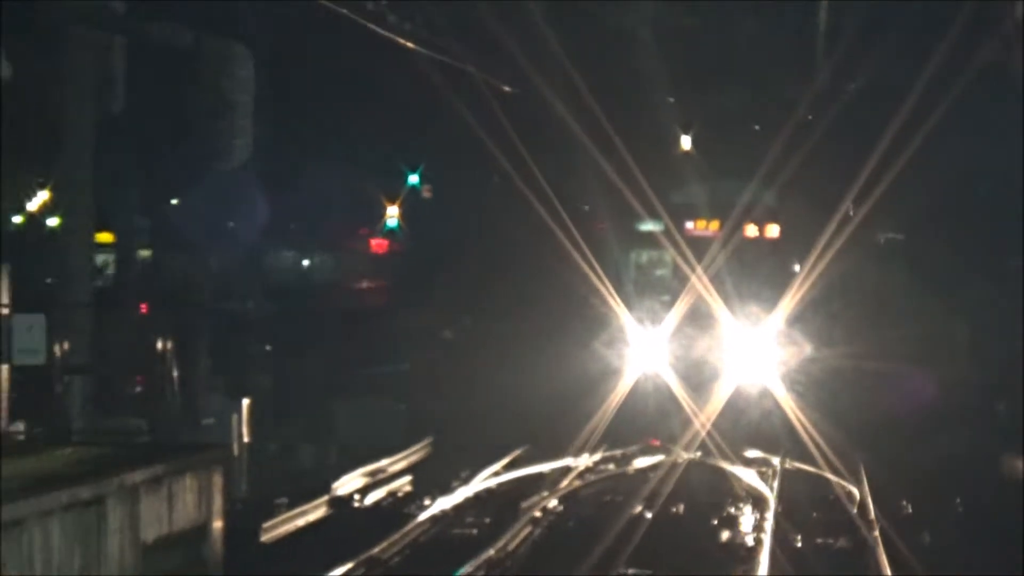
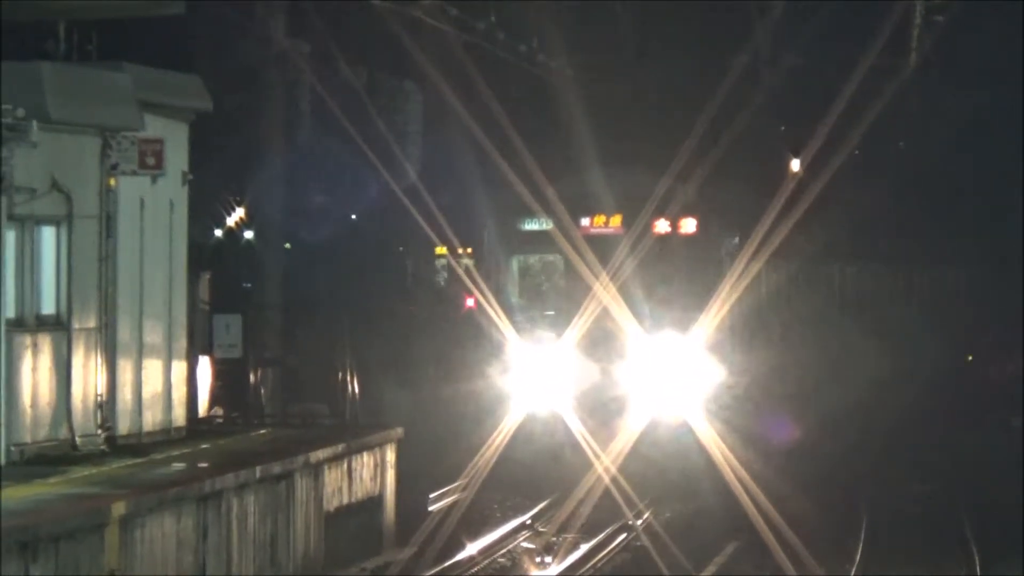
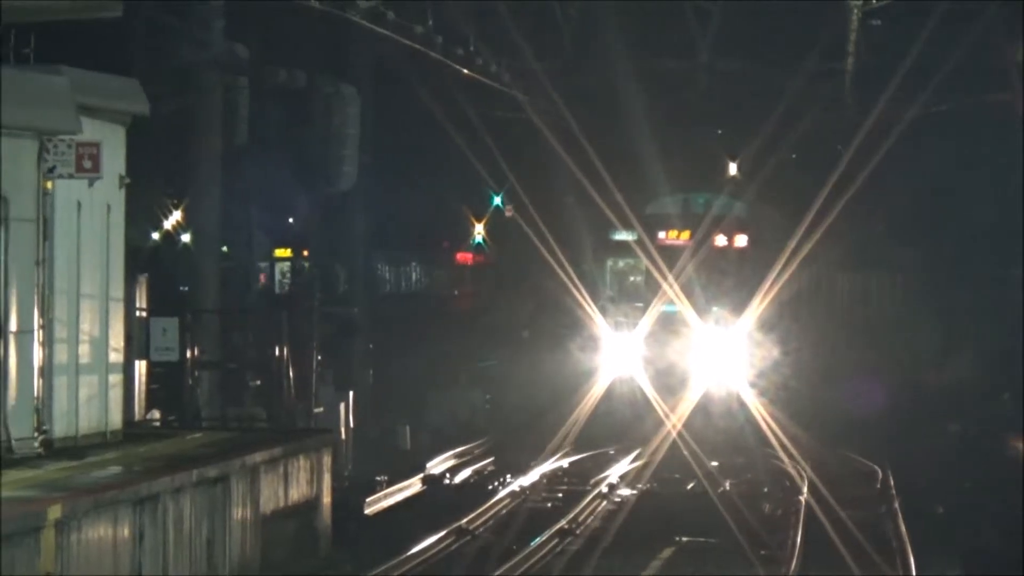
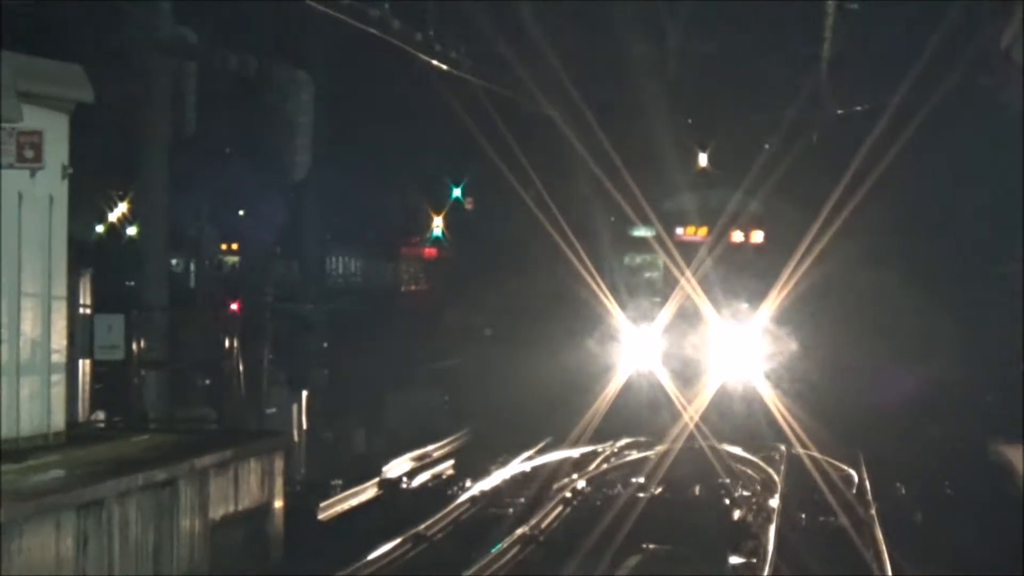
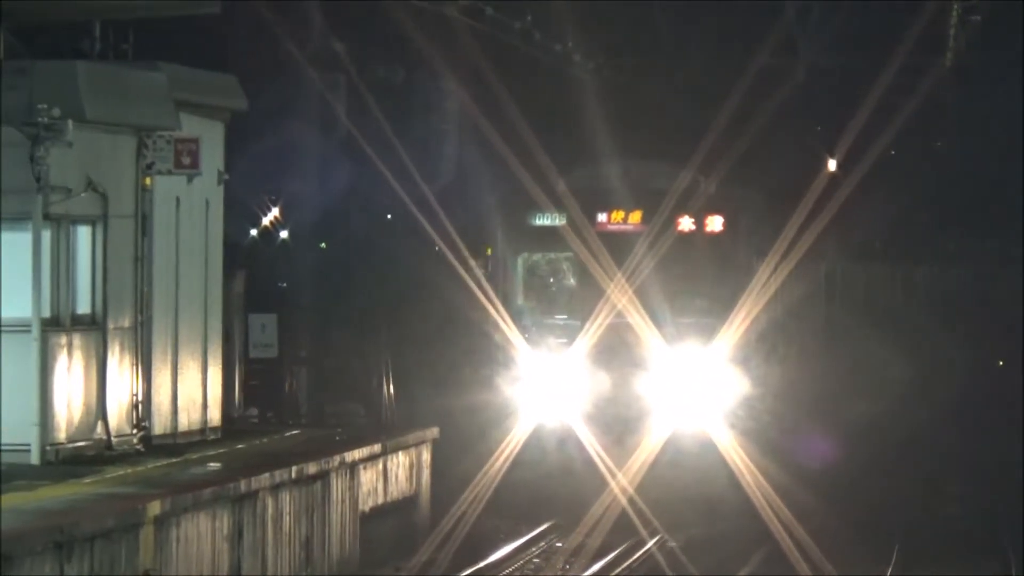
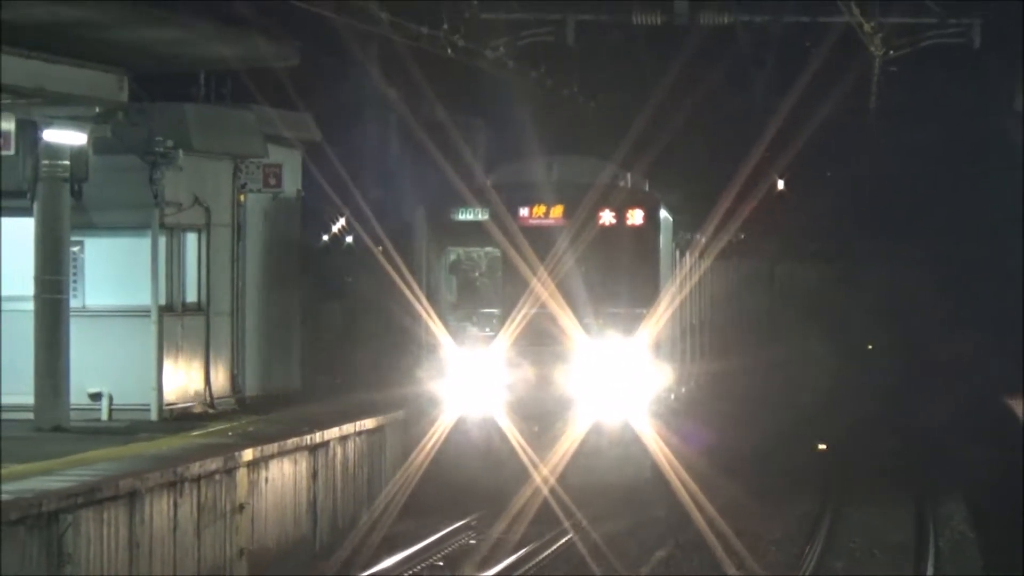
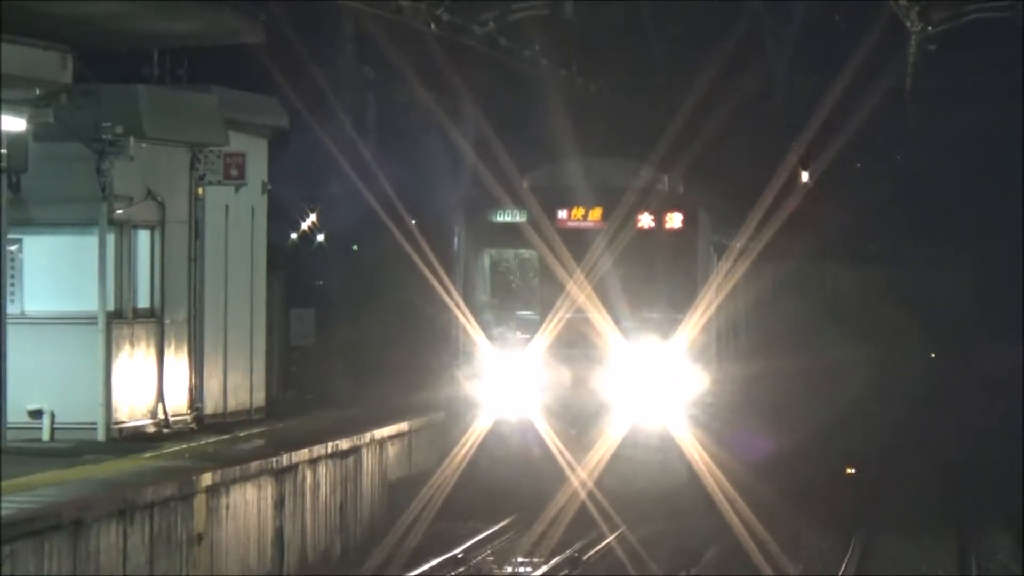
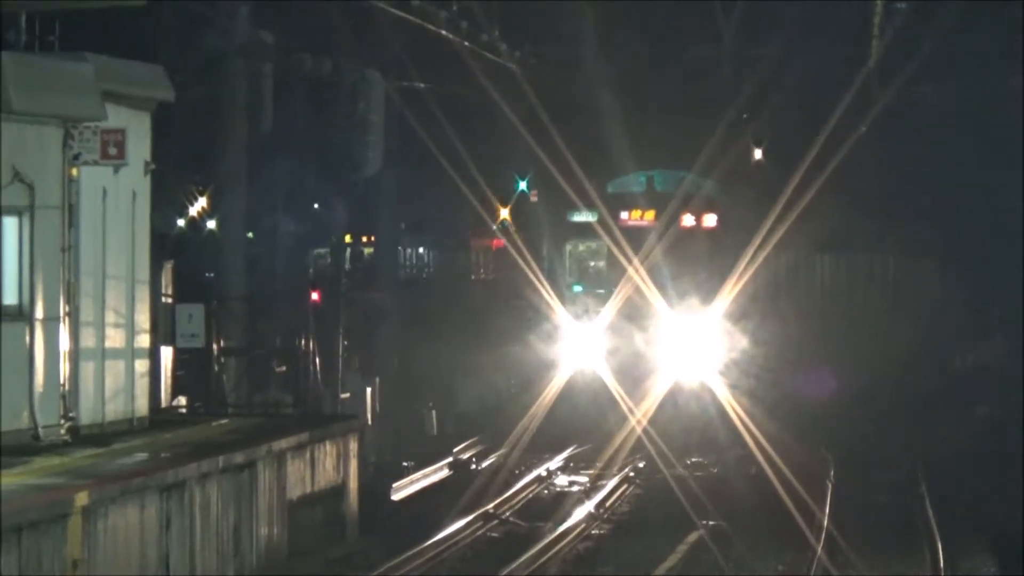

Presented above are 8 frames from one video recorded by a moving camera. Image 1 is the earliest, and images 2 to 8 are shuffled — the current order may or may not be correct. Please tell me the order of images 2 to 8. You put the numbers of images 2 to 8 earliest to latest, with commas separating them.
4, 3, 8, 2, 5, 7, 6
